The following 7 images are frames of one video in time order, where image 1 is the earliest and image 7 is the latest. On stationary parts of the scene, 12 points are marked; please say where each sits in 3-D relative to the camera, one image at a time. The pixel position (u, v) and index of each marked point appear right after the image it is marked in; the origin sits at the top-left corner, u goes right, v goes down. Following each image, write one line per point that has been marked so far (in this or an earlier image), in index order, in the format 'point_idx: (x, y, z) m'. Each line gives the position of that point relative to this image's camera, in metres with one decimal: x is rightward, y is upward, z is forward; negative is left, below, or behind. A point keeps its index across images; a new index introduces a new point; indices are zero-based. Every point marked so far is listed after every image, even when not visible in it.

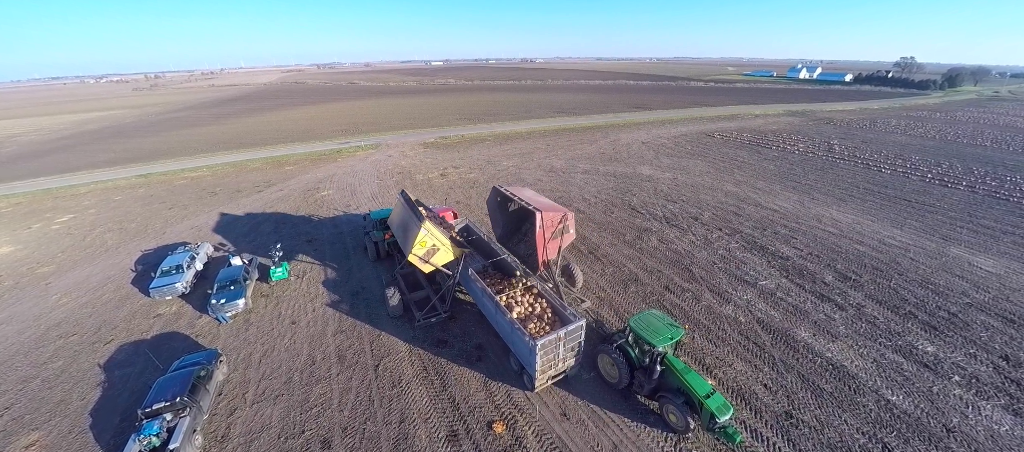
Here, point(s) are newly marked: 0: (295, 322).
0: (-7.0, -3.1, +11.0) m
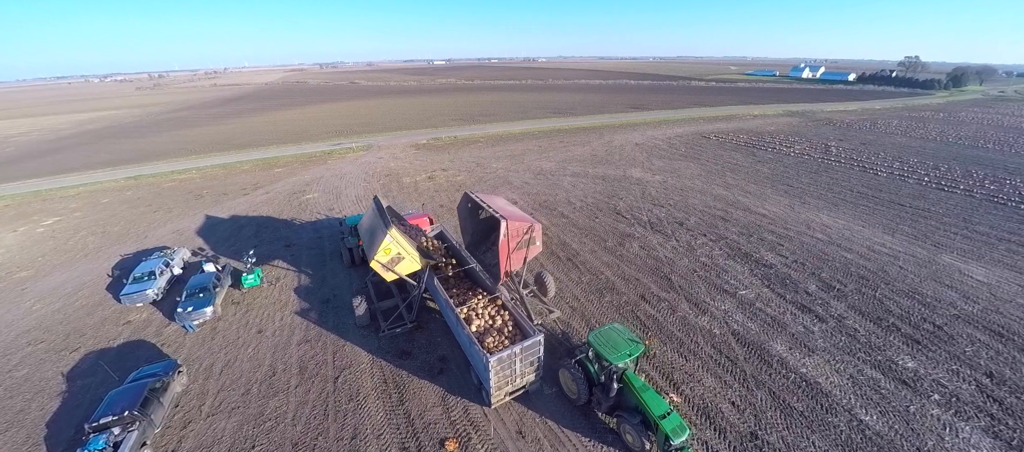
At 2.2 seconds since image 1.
0: (-8.0, -3.3, +10.8) m
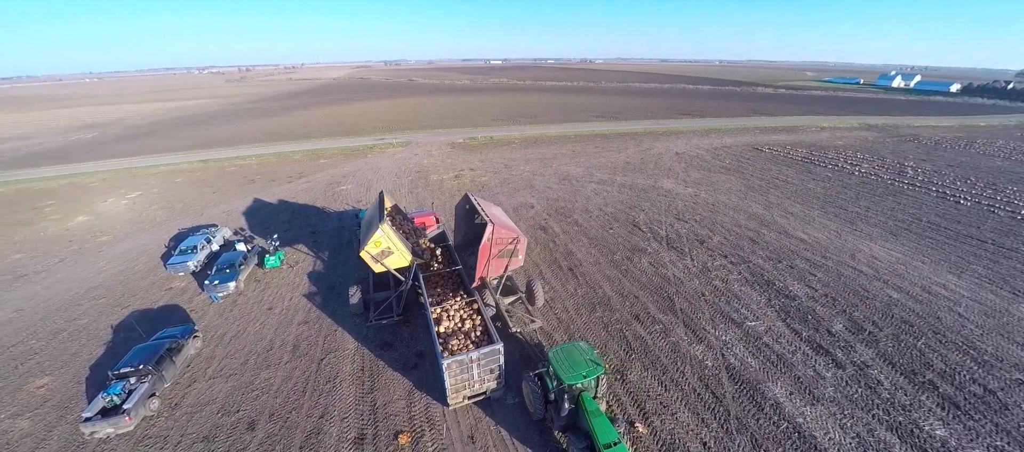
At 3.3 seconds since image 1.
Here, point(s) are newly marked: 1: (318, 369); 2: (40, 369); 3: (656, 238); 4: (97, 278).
0: (-8.4, -2.9, +11.8) m
1: (-5.3, -3.9, +9.2) m
2: (-13.0, -4.0, +9.3) m
3: (+6.8, -0.5, +16.0) m
4: (-16.8, -2.1, +13.8) m
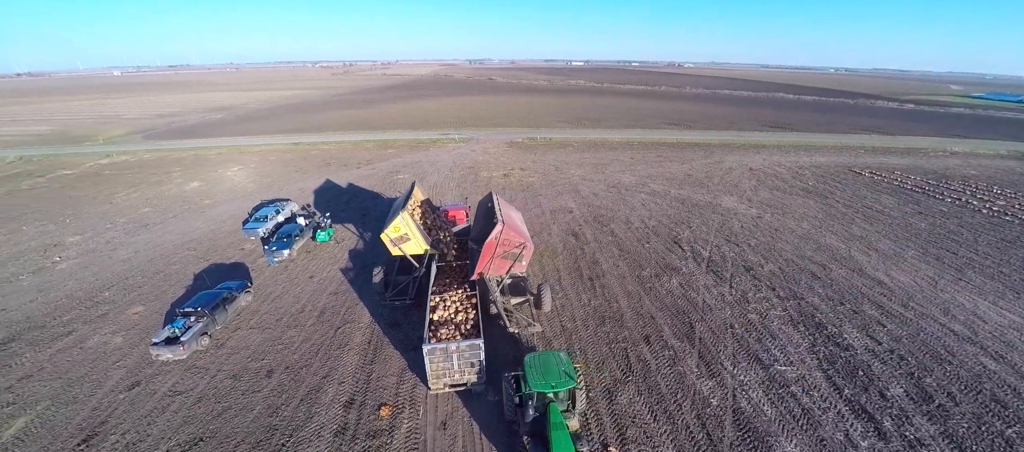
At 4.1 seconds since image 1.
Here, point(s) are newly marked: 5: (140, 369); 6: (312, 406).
0: (-7.9, -2.0, +13.4) m
1: (-5.4, -3.3, +10.3) m
2: (-13.0, -2.5, +11.8) m
3: (+8.0, -1.4, +14.7) m
4: (-15.7, -0.3, +16.8) m
5: (-10.0, -3.8, +9.1) m
6: (-4.8, -4.3, +8.1) m
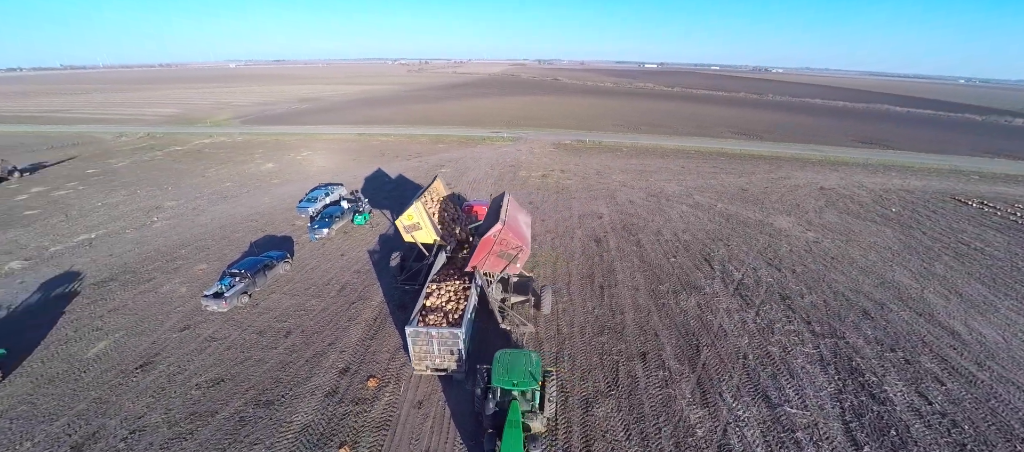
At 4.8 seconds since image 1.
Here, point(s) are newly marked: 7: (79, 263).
0: (-7.3, -1.2, +14.8) m
1: (-5.5, -2.8, +11.3) m
2: (-12.7, -1.3, +14.0) m
3: (+8.5, -2.1, +13.6) m
4: (-14.3, +1.1, +19.4) m
5: (-10.2, -2.8, +10.8) m
6: (-5.3, -3.8, +9.1) m
7: (-17.0, -1.5, +13.3) m
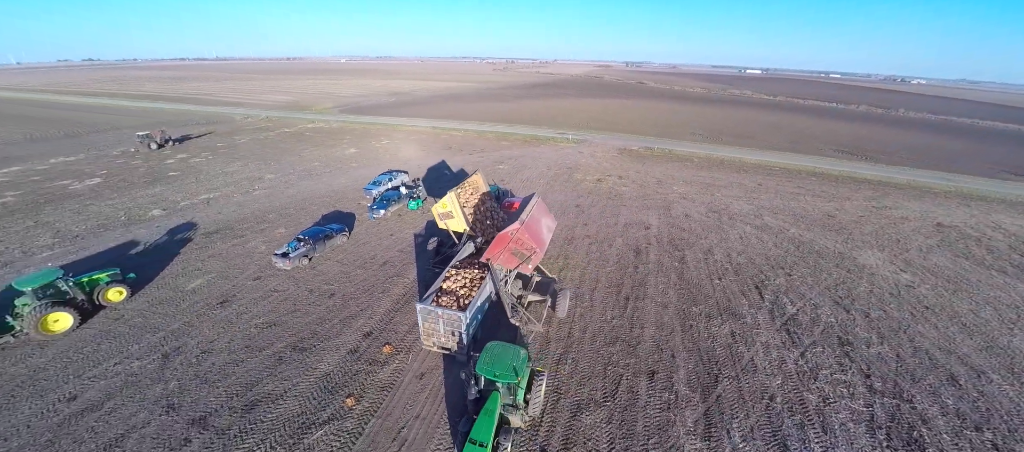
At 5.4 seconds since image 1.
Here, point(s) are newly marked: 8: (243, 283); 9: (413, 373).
0: (-5.7, -0.4, +16.4) m
1: (-4.8, -2.1, +12.7) m
2: (-11.1, +0.1, +16.6) m
3: (+9.4, -3.1, +12.2) m
4: (-11.4, +2.6, +22.2) m
5: (-9.5, -1.6, +13.0) m
6: (-5.2, -3.1, +10.4) m
7: (-15.5, +0.5, +16.7) m
8: (-9.6, -2.0, +12.1) m
9: (-2.6, -3.9, +8.9) m
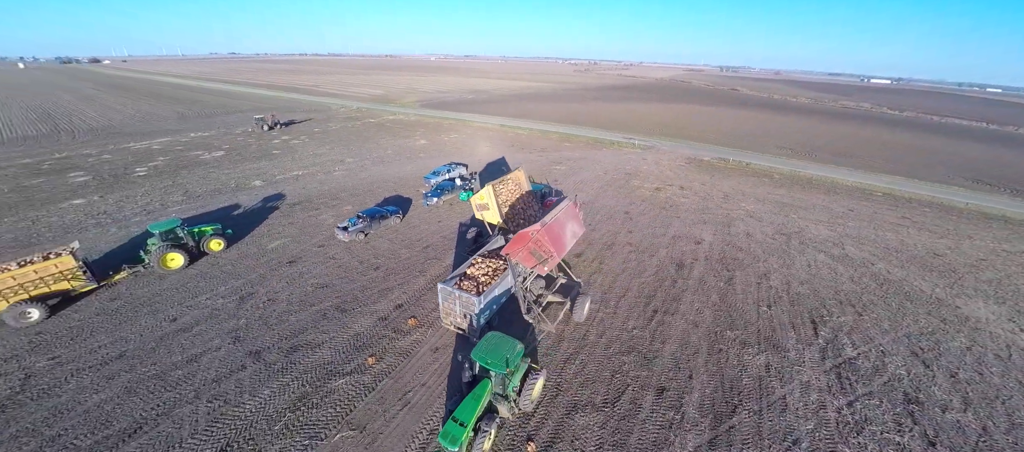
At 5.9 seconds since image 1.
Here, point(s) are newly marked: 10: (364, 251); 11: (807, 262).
0: (-3.7, +0.2, +17.6) m
1: (-3.7, -1.5, +13.8) m
2: (-8.9, +1.3, +18.8) m
3: (+10.0, -4.0, +10.8) m
4: (-7.9, +3.8, +24.3) m
5: (-8.1, -0.5, +15.1) m
6: (-4.5, -2.4, +11.7) m
7: (-13.1, +2.2, +19.8) m
8: (-8.5, -0.9, +14.1) m
9: (-2.4, -3.5, +9.7) m
10: (-6.3, -1.1, +14.4) m
11: (+13.8, -1.7, +15.9) m
